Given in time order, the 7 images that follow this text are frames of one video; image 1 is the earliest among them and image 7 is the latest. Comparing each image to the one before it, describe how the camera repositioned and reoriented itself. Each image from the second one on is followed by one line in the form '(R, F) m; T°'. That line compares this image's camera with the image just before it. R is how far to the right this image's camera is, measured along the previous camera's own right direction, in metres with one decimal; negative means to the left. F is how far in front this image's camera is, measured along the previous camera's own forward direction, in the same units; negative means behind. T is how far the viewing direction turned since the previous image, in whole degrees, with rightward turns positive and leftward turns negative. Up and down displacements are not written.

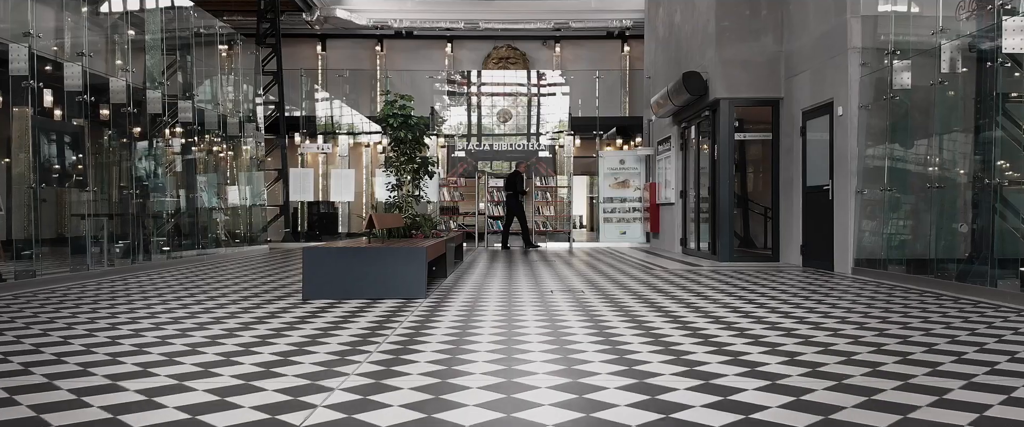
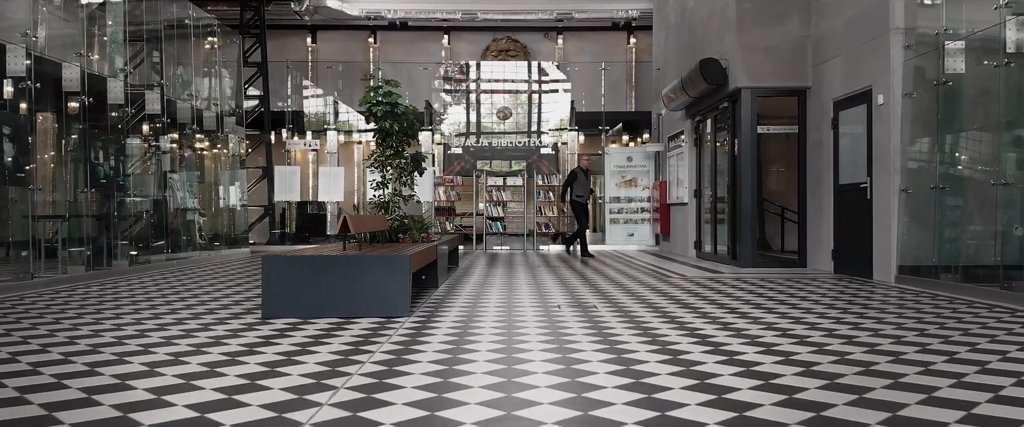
(0.0, +0.9) m; 0°
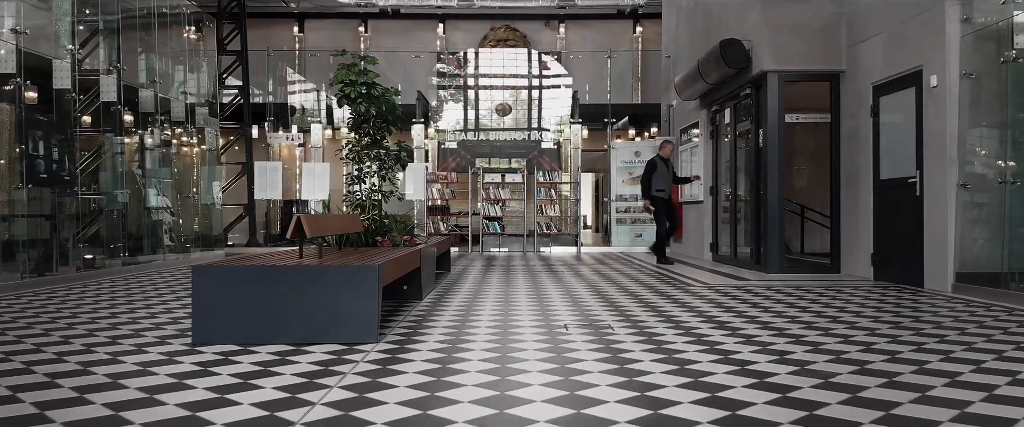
(0.0, +0.9) m; 0°
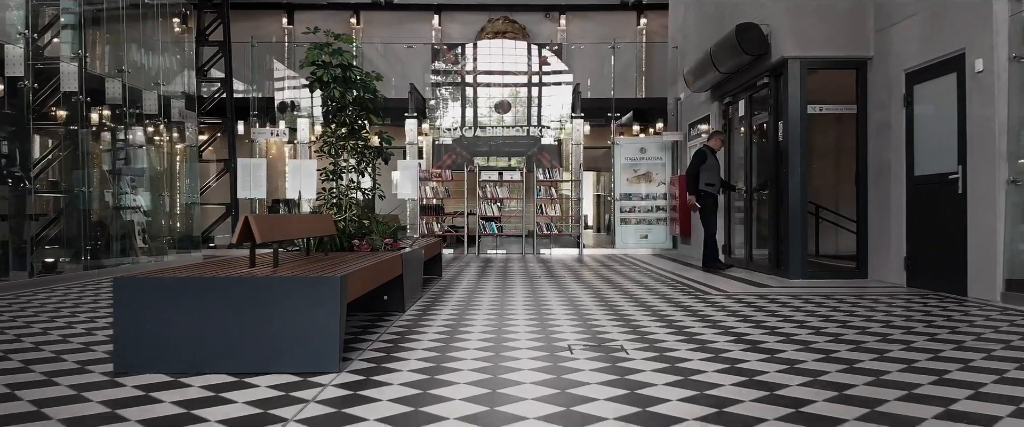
(0.0, +0.6) m; 0°
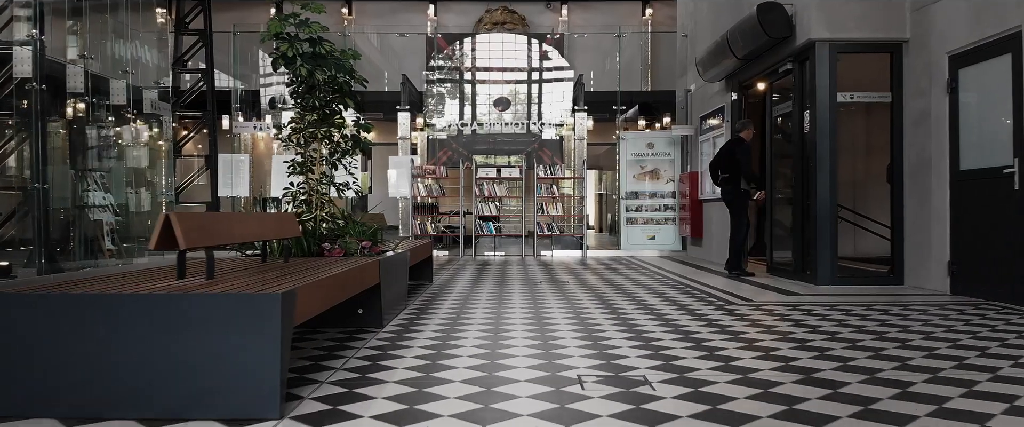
(0.0, +0.7) m; 0°
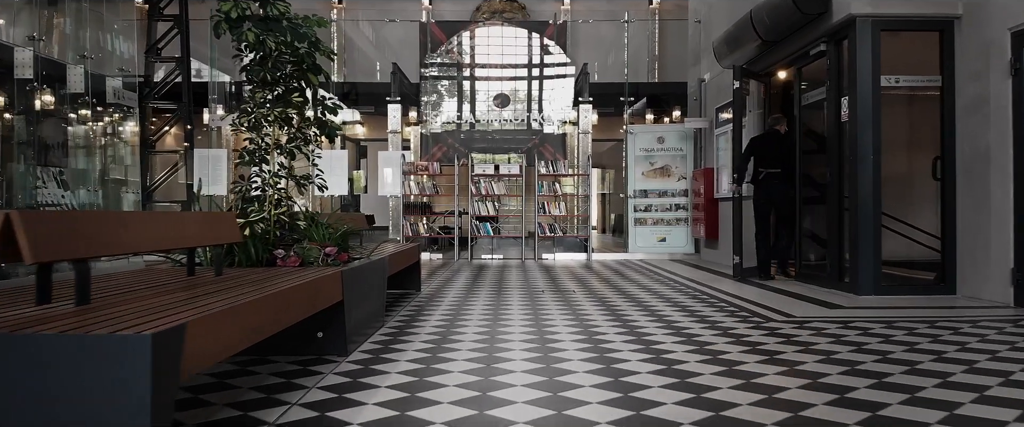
(0.0, +0.8) m; 0°
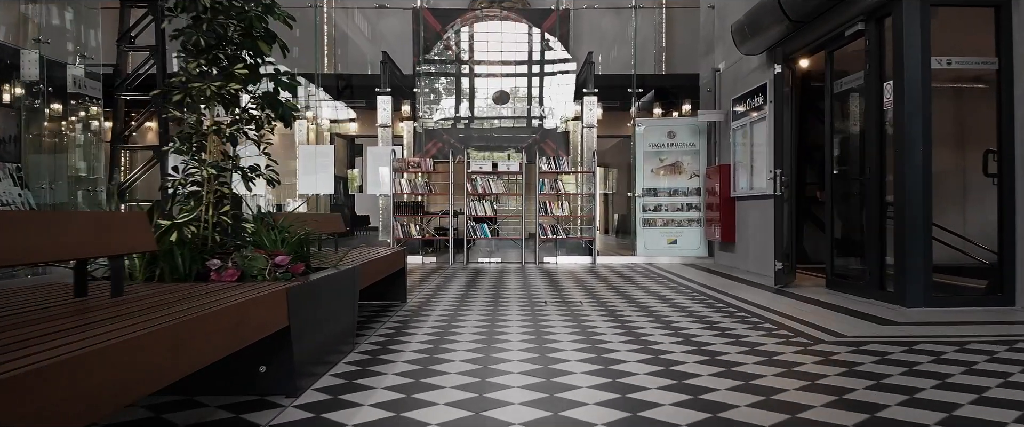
(0.0, +0.7) m; 0°
